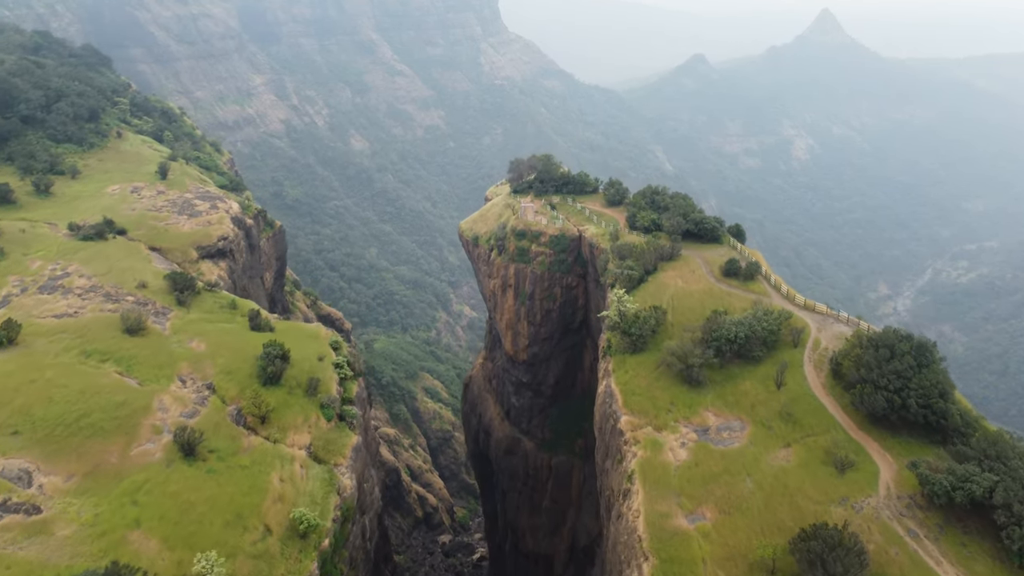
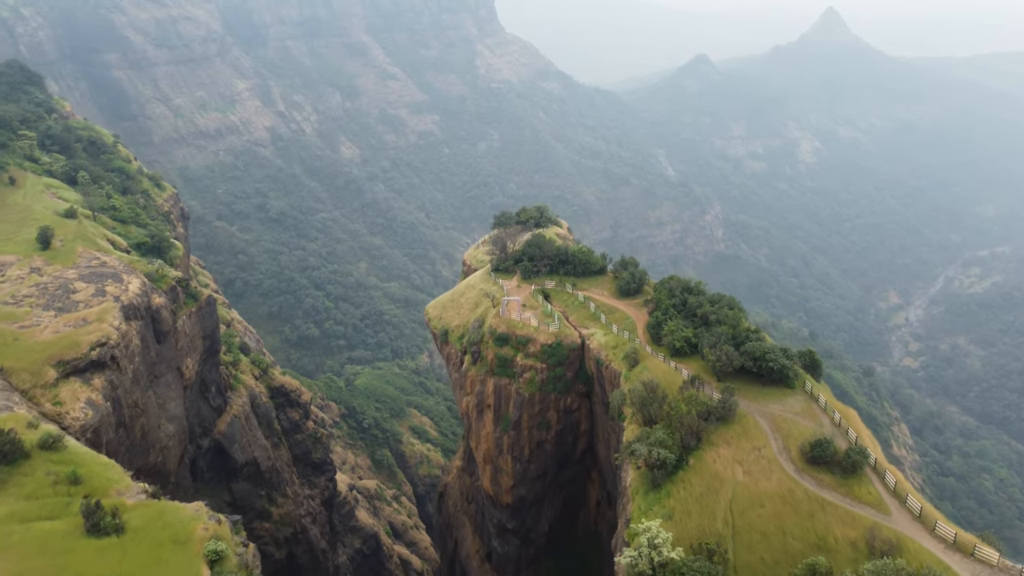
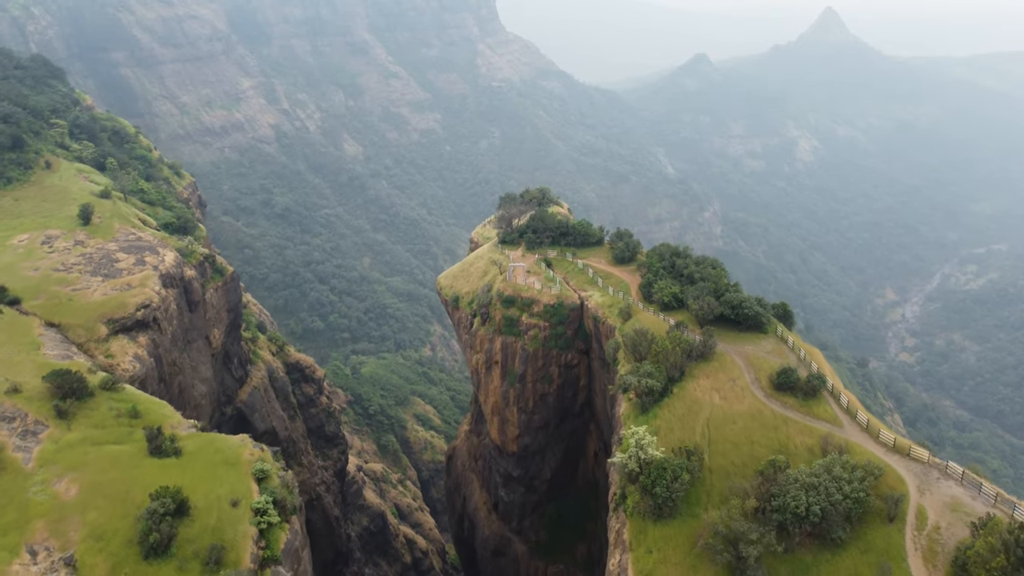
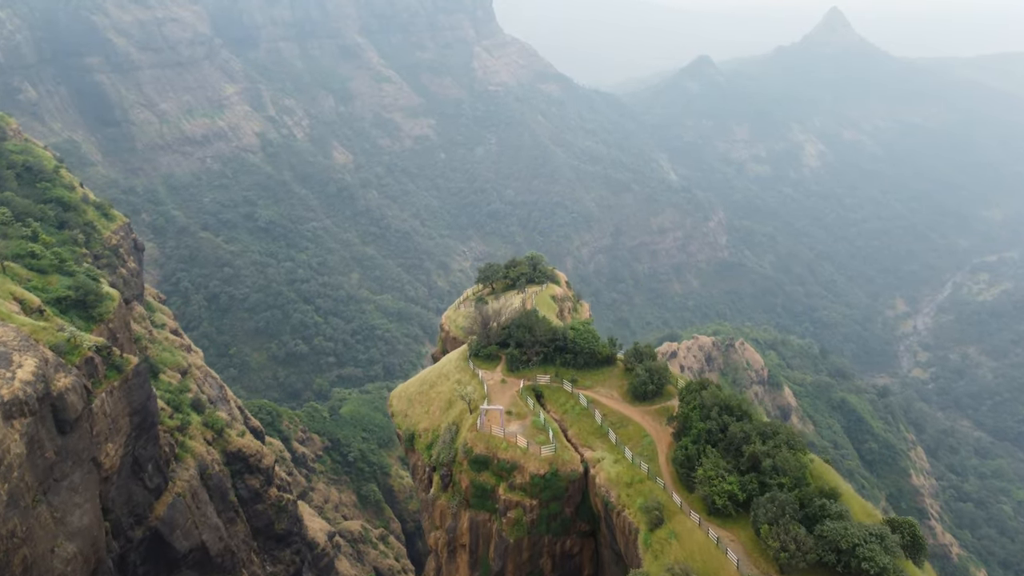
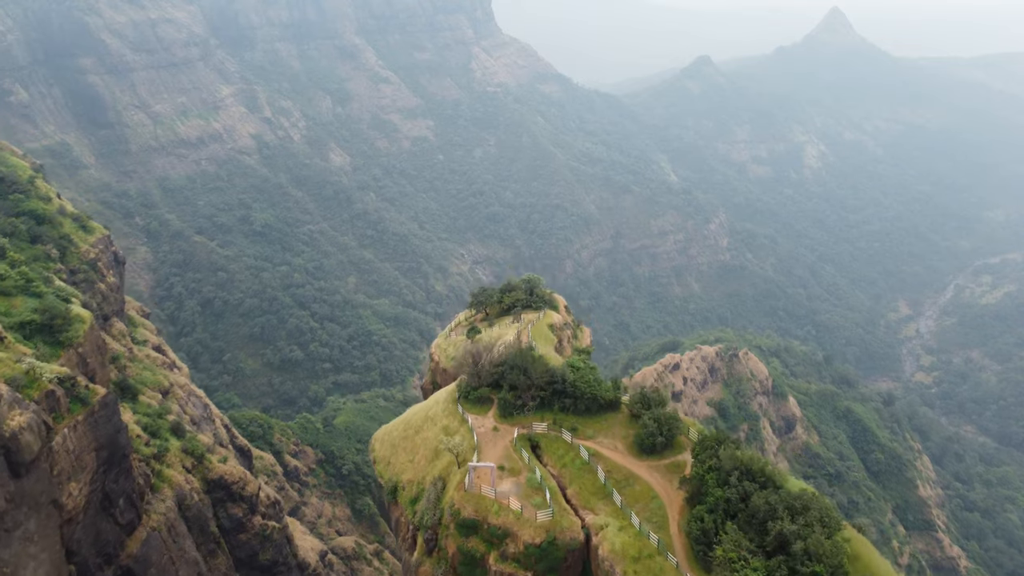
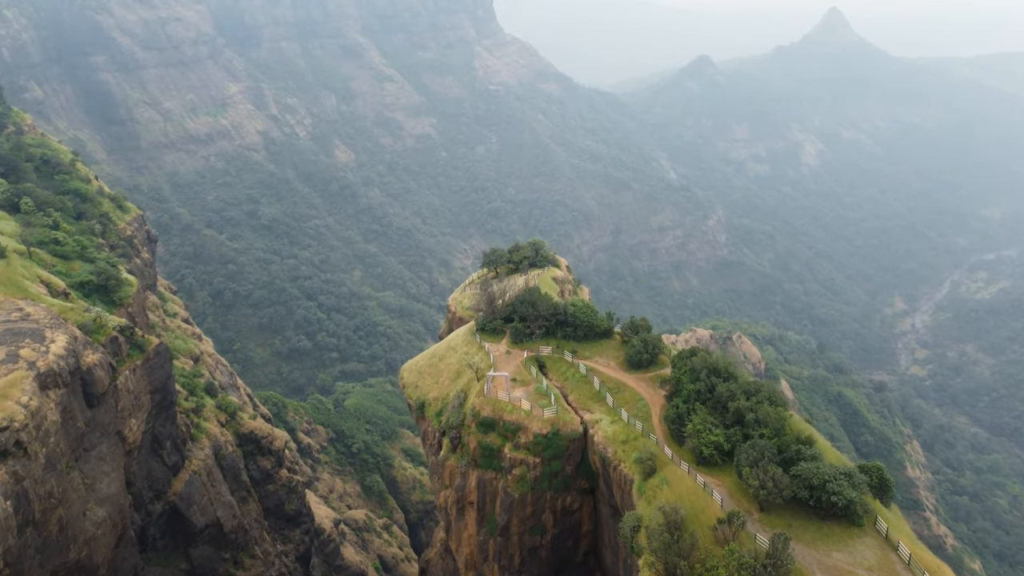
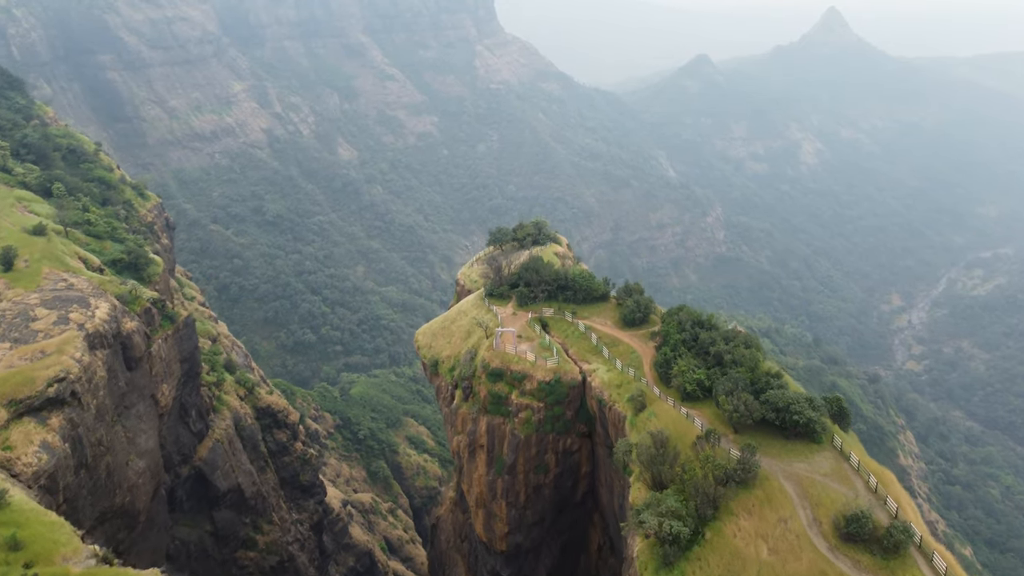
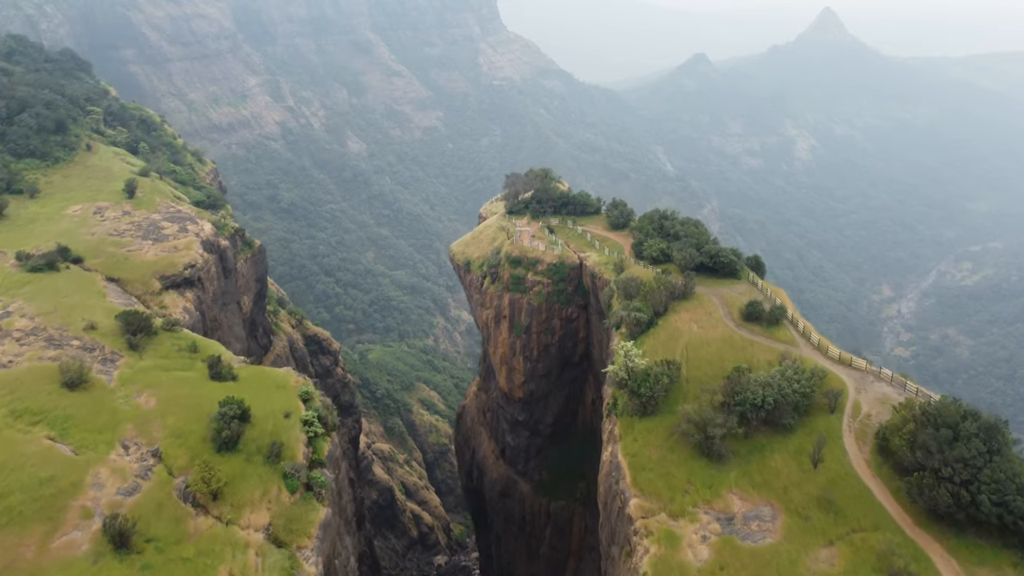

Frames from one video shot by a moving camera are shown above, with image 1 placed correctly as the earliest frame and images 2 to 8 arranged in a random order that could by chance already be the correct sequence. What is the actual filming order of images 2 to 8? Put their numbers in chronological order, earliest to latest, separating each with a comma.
8, 3, 2, 7, 6, 4, 5
